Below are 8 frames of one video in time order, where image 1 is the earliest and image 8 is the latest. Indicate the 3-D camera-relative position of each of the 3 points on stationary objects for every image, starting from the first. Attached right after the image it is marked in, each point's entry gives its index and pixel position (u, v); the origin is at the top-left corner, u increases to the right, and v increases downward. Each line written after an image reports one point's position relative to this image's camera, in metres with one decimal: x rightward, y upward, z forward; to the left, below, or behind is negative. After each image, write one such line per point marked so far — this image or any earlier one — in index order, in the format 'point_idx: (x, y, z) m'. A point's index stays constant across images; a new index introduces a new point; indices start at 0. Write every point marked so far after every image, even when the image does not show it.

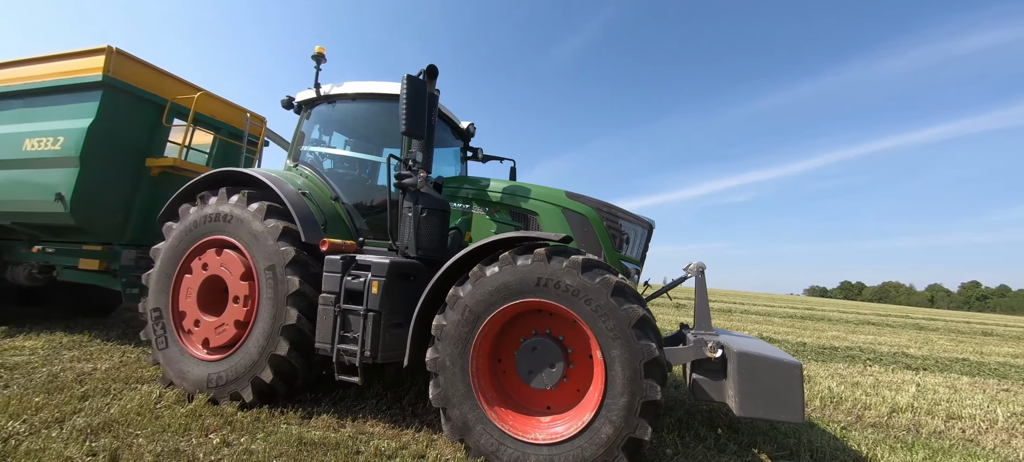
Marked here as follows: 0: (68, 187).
0: (-4.1, +0.4, +3.5) m
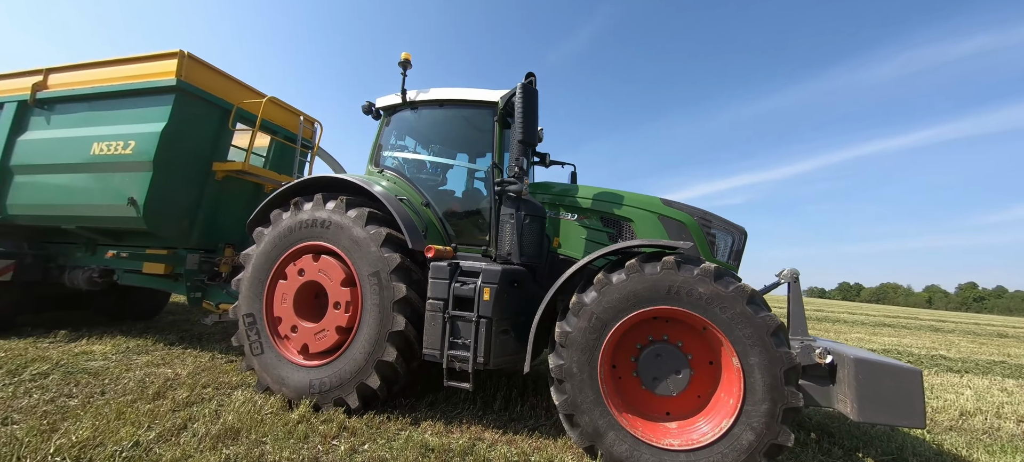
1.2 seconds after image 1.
0: (-3.4, +0.4, +3.4) m
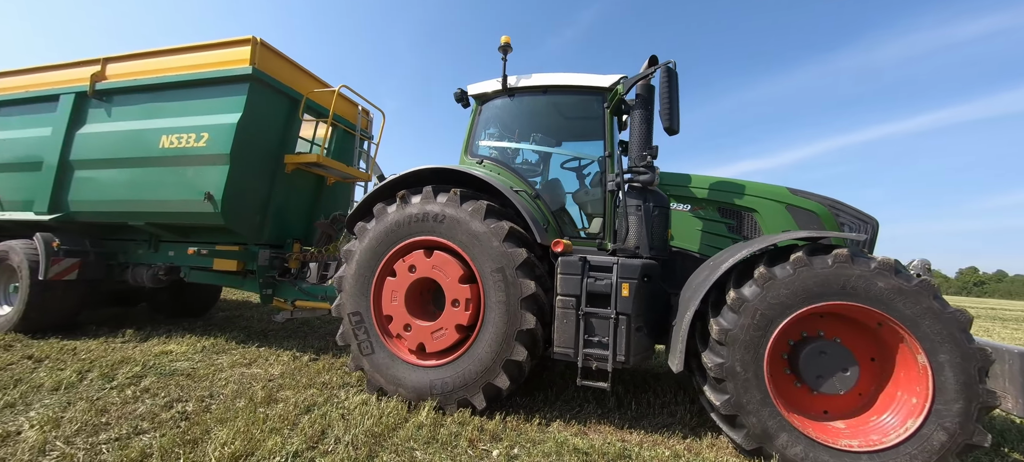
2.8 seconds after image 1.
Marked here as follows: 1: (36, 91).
0: (-2.6, +0.4, +3.3) m
1: (-4.9, +1.4, +3.9) m
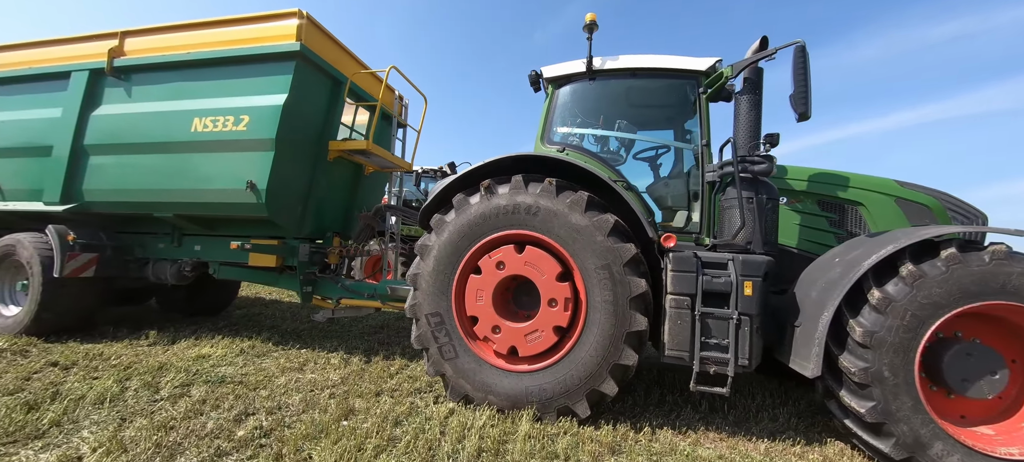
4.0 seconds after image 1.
0: (-2.0, +0.4, +3.0) m
1: (-4.3, +1.5, +3.5) m
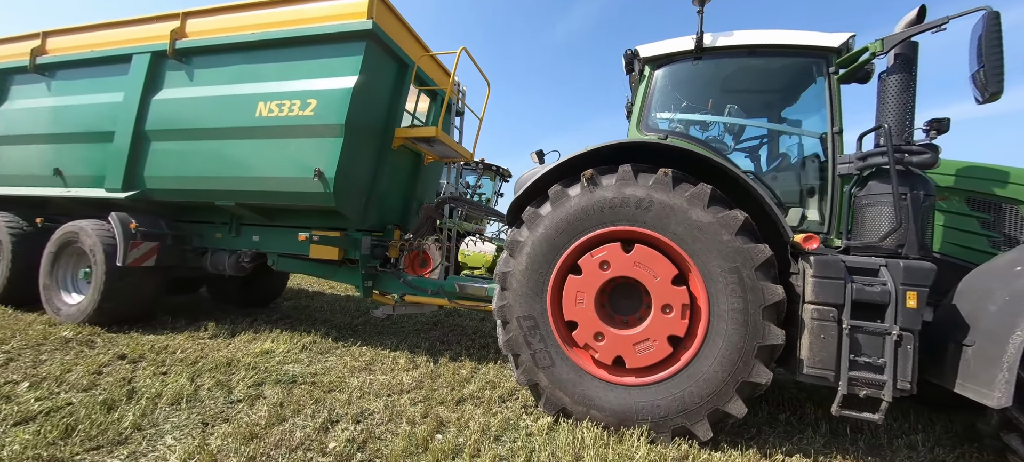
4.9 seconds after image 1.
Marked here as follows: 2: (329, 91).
0: (-1.4, +0.5, +2.8) m
1: (-3.6, +1.6, +3.4) m
2: (-1.4, +1.1, +2.8) m
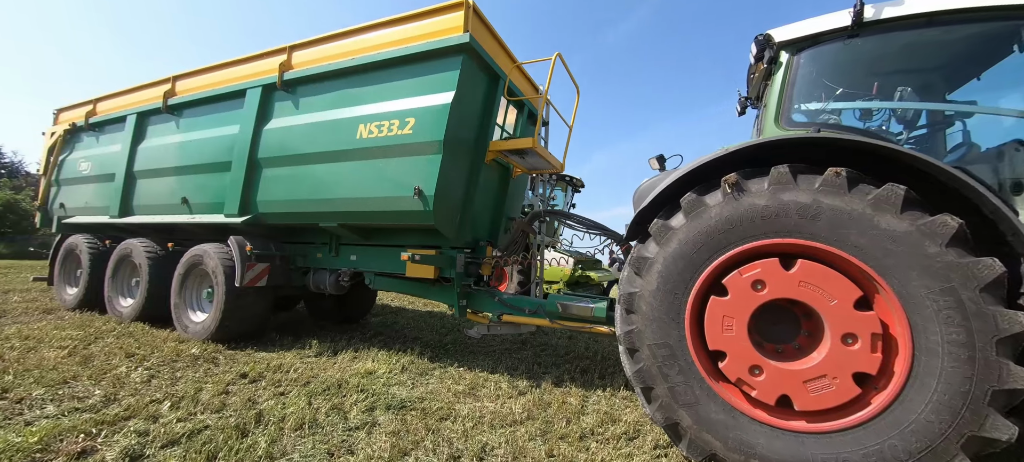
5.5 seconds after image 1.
0: (-0.6, +0.4, +2.8) m
1: (-2.8, +1.4, +3.7) m
2: (-0.6, +0.9, +2.8) m
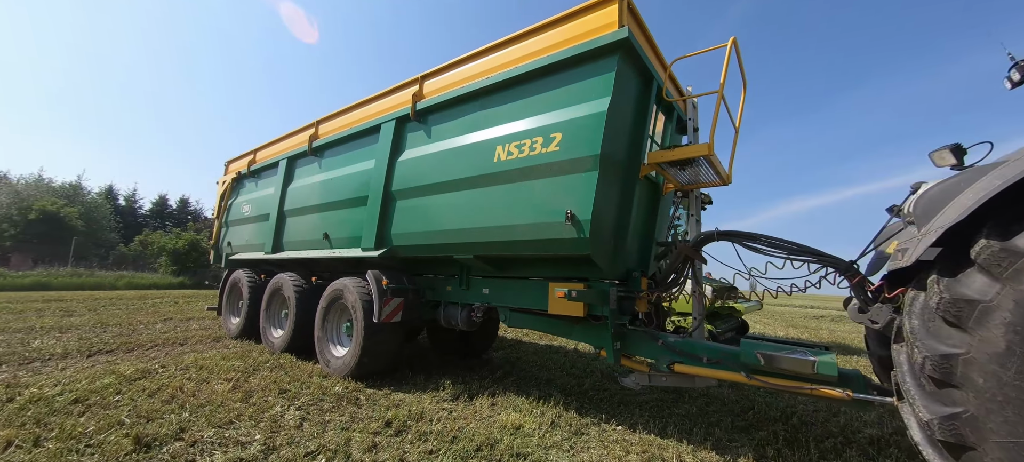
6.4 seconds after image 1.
0: (+0.4, +0.2, +2.4) m
1: (-1.5, +1.1, +3.8) m
2: (+0.4, +0.7, +2.4) m
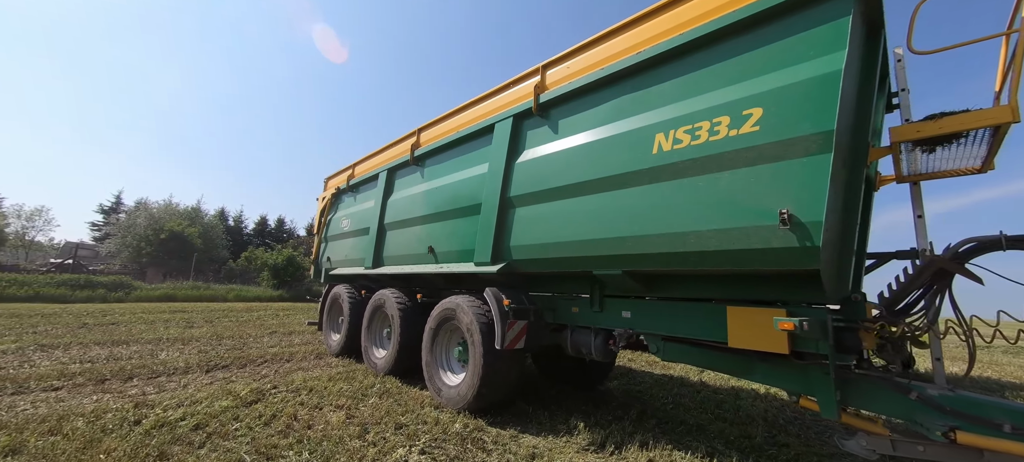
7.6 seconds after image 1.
0: (+1.3, +0.2, +1.7) m
1: (-0.4, +1.0, +3.4) m
2: (+1.3, +0.7, +1.8) m
